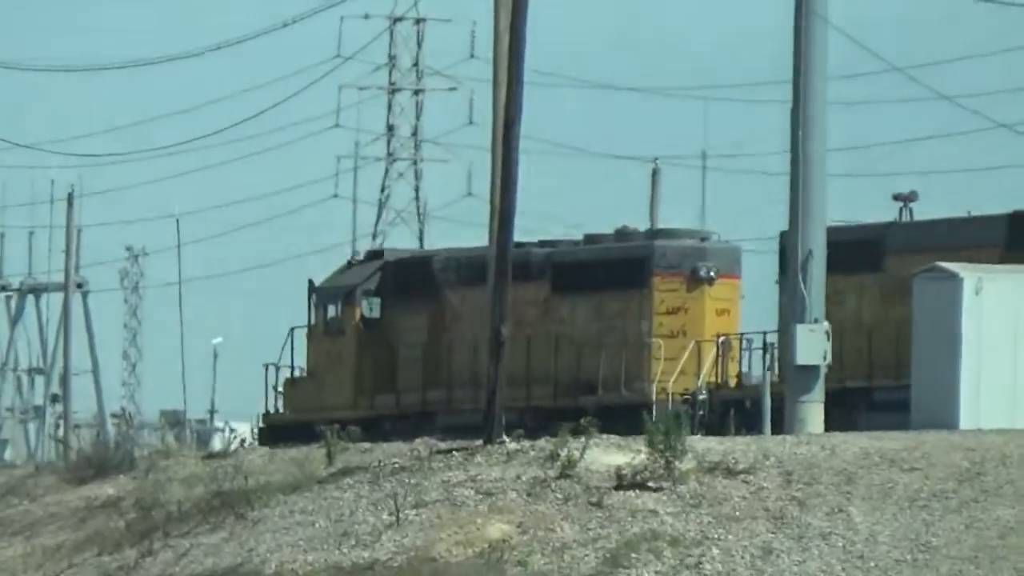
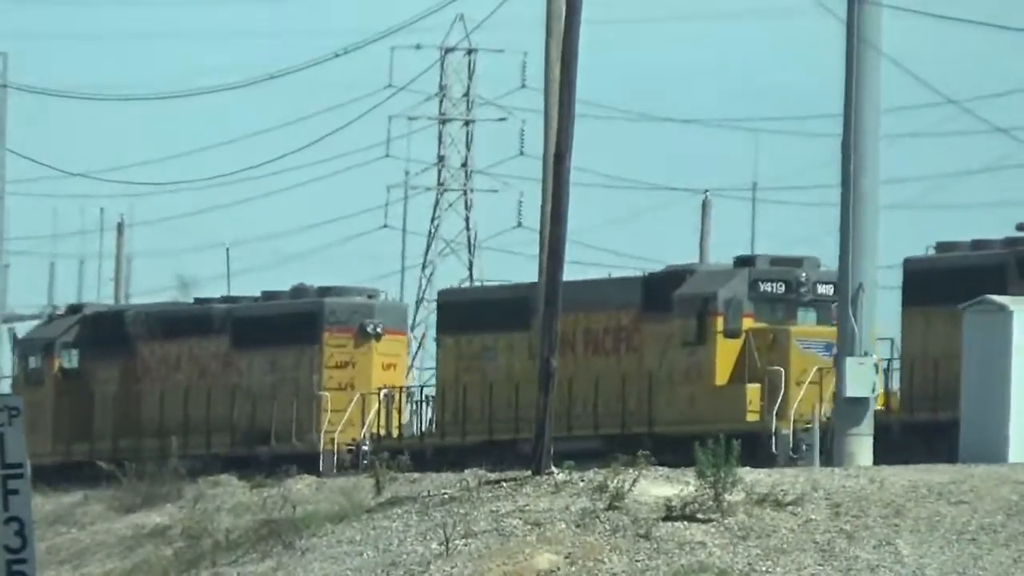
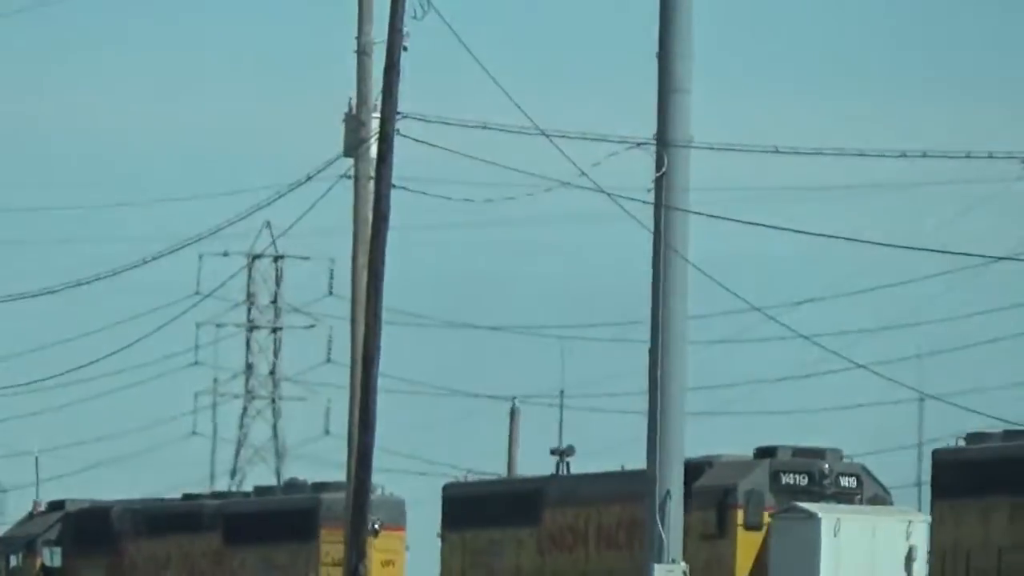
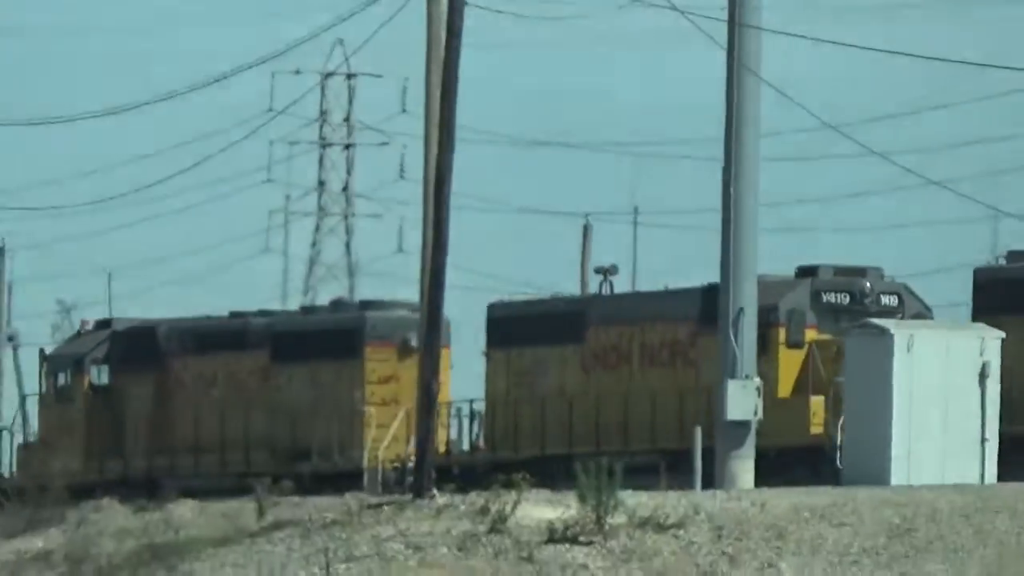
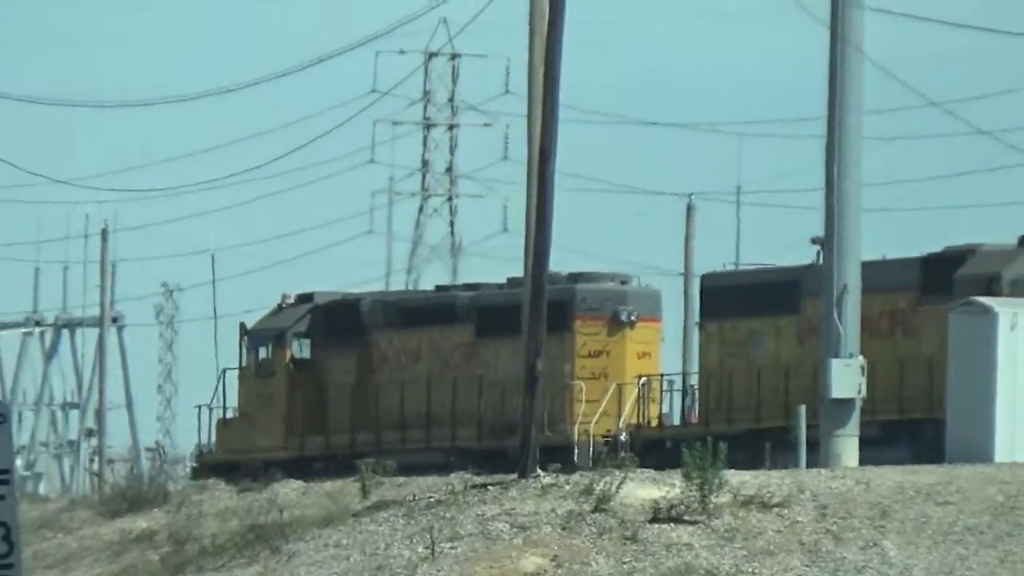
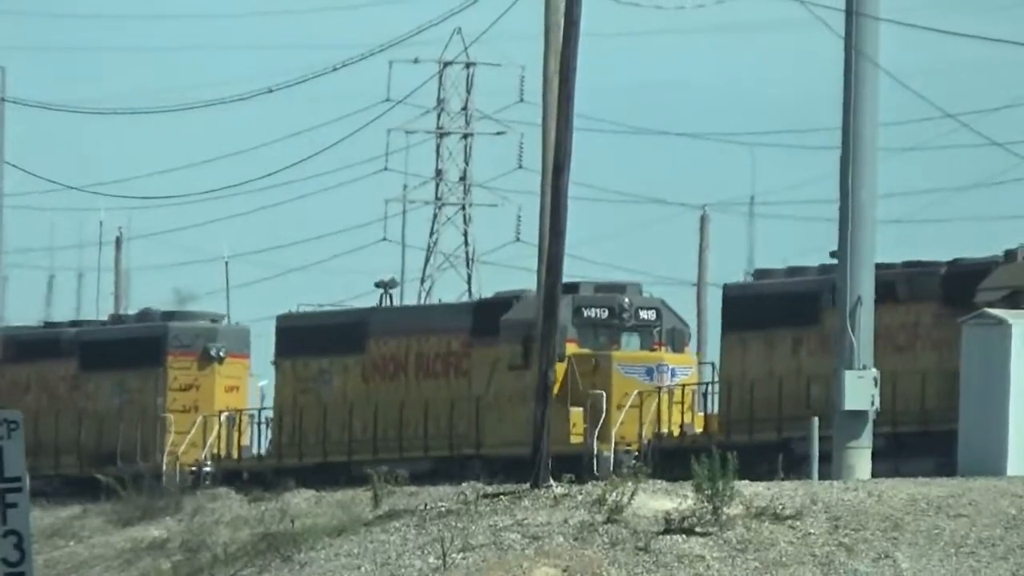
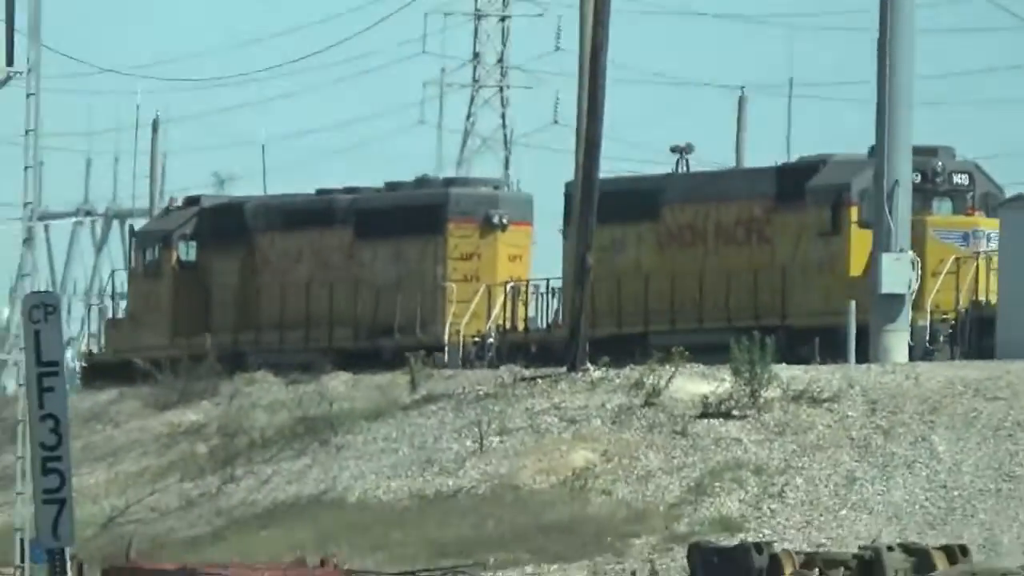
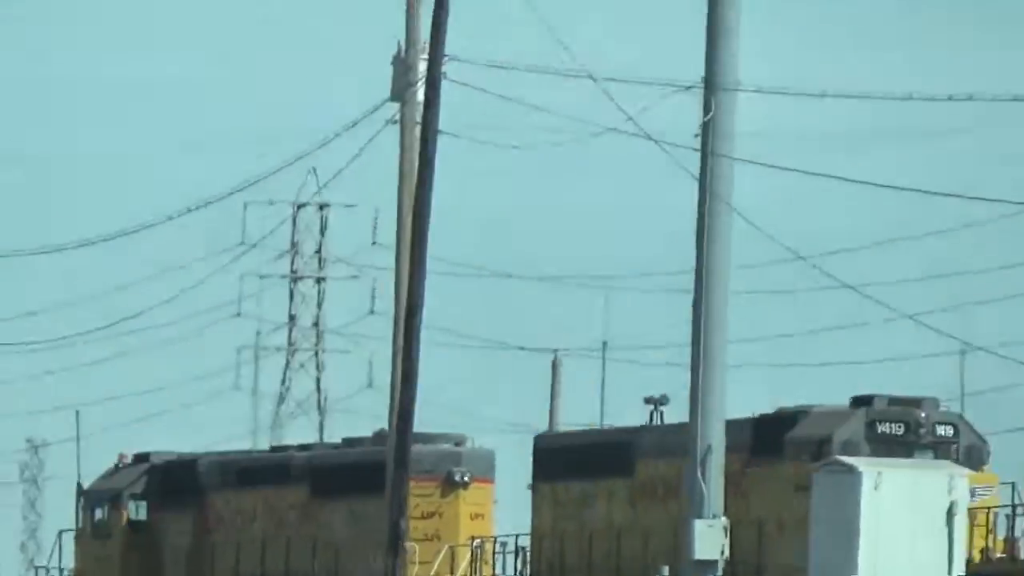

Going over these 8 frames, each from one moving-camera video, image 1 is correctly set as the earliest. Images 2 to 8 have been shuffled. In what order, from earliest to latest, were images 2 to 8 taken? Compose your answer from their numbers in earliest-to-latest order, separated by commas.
5, 8, 3, 4, 7, 2, 6
